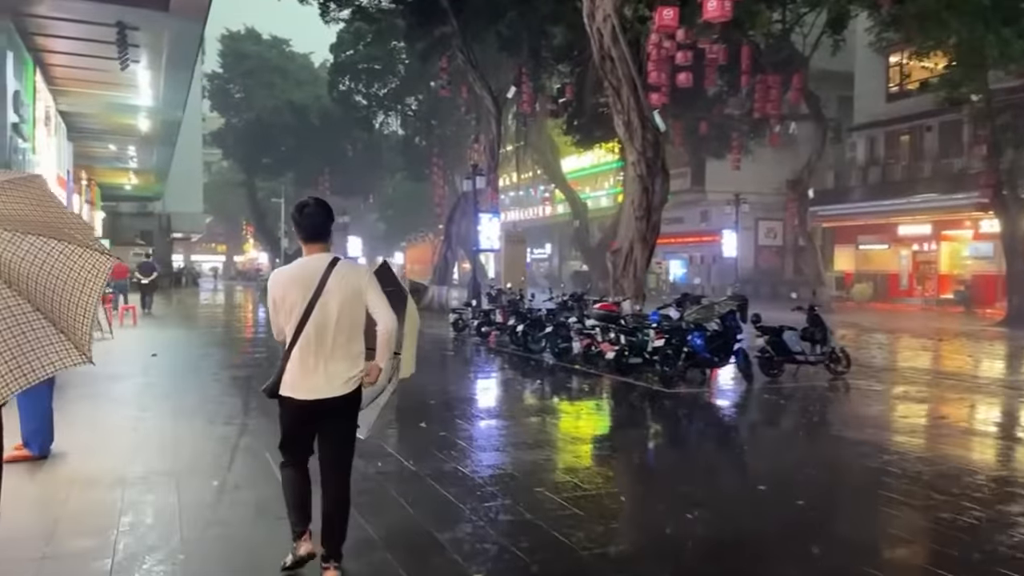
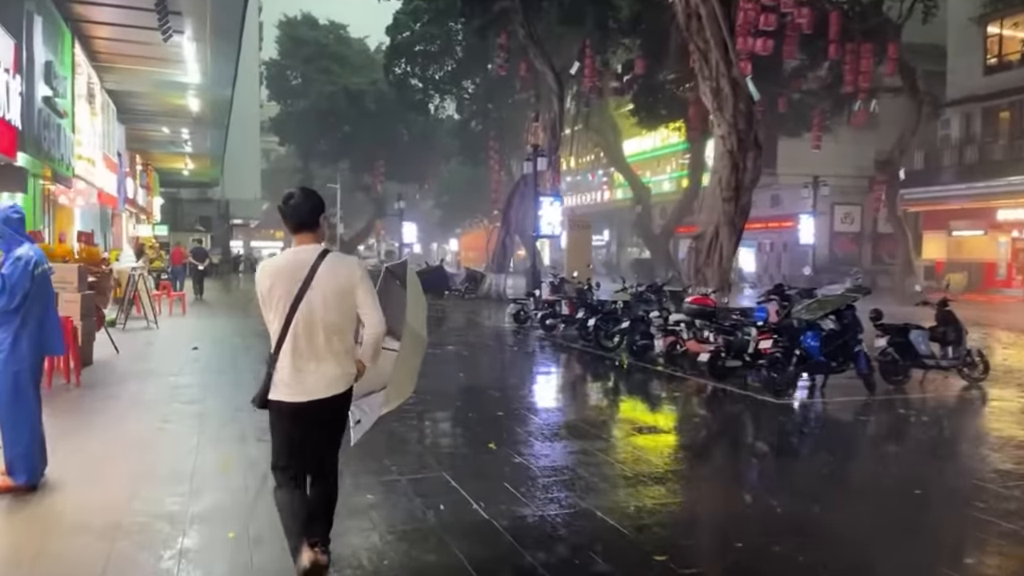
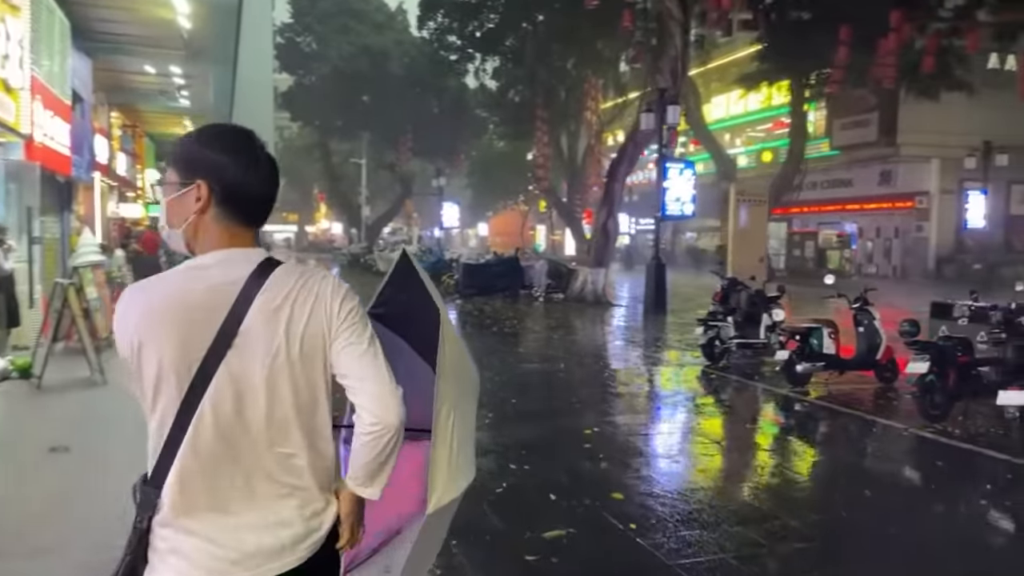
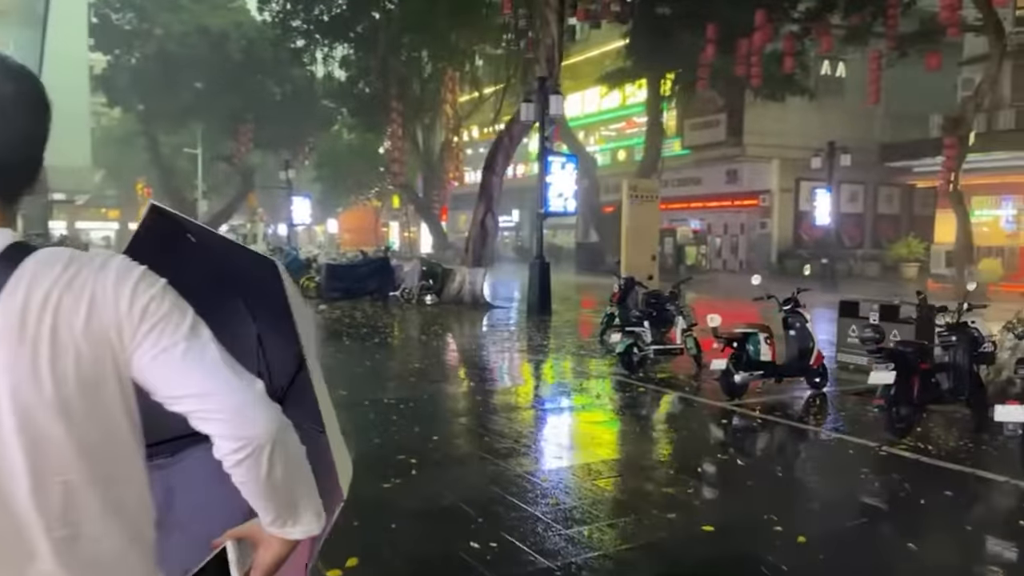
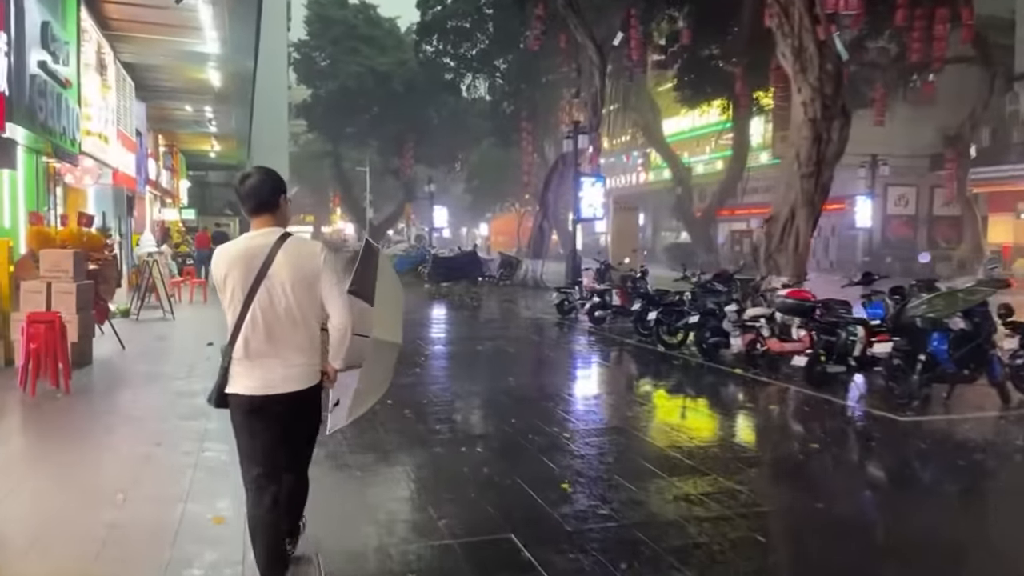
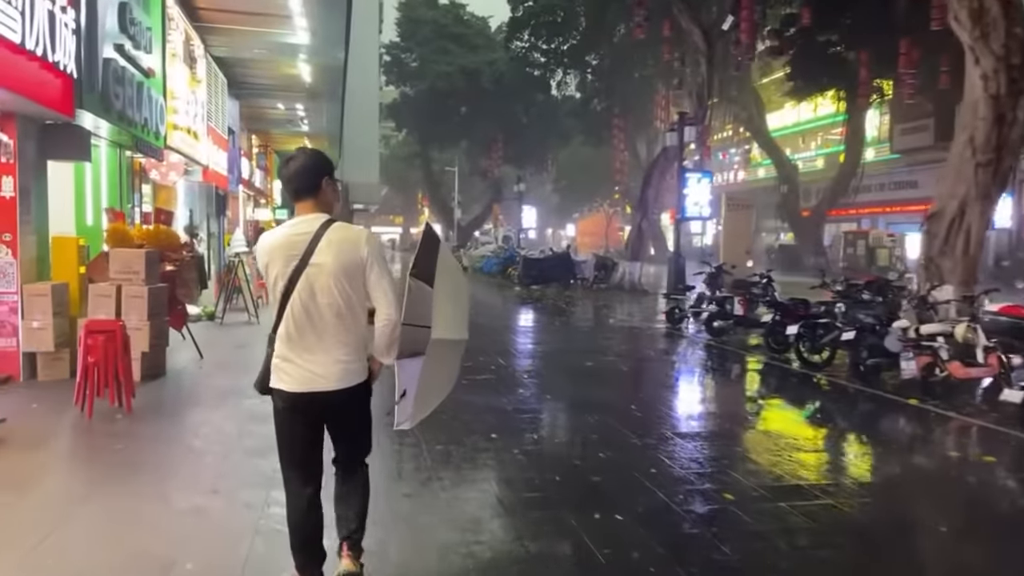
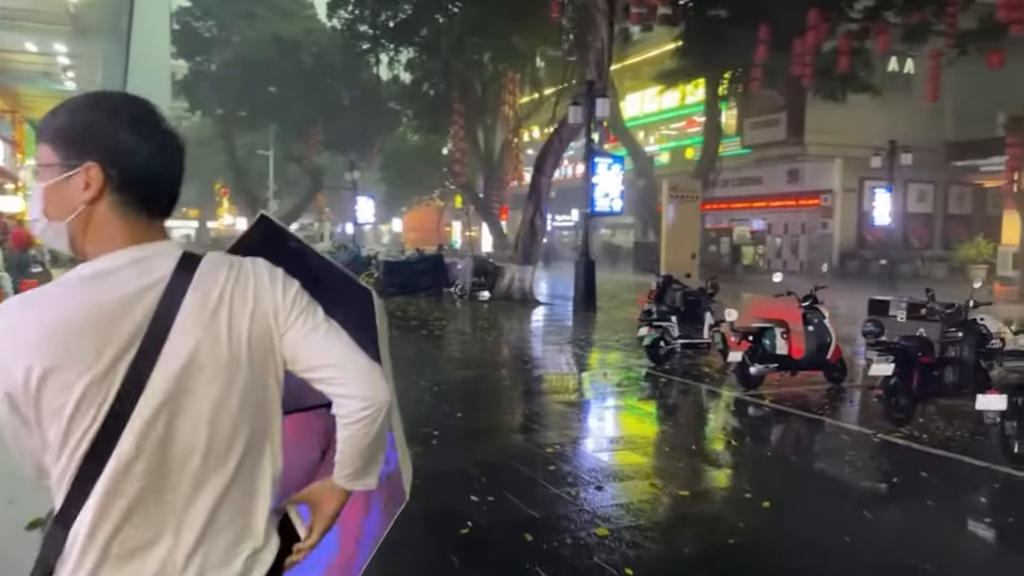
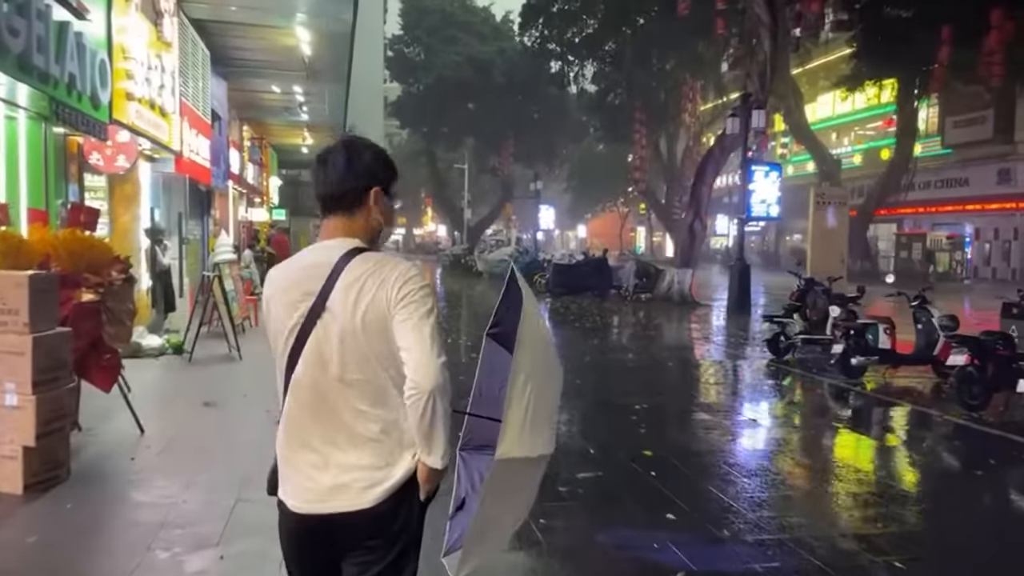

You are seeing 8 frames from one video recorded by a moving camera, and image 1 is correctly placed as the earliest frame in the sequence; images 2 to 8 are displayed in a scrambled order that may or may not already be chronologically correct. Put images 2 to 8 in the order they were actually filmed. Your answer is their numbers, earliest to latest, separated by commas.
2, 5, 6, 8, 3, 7, 4
